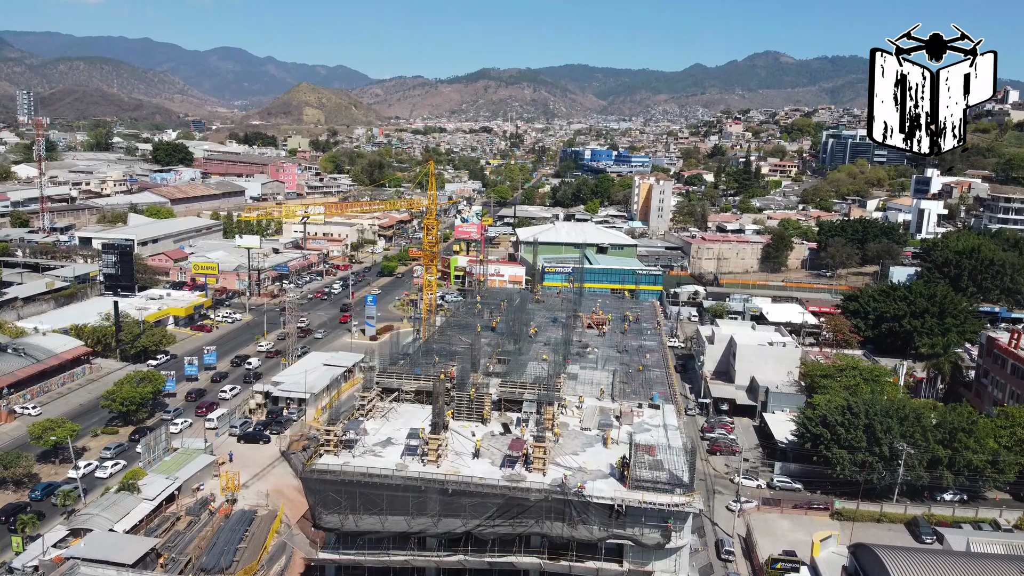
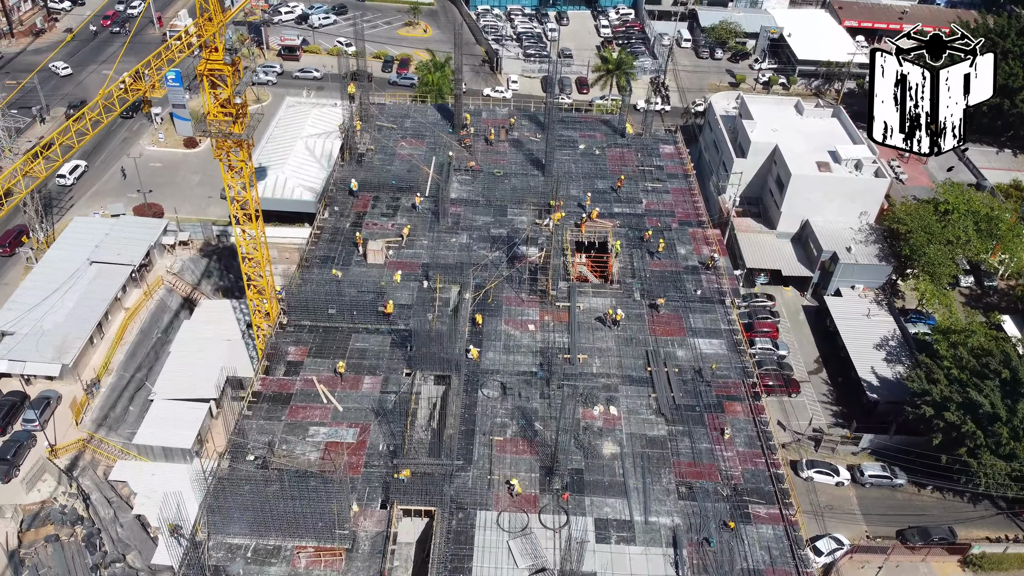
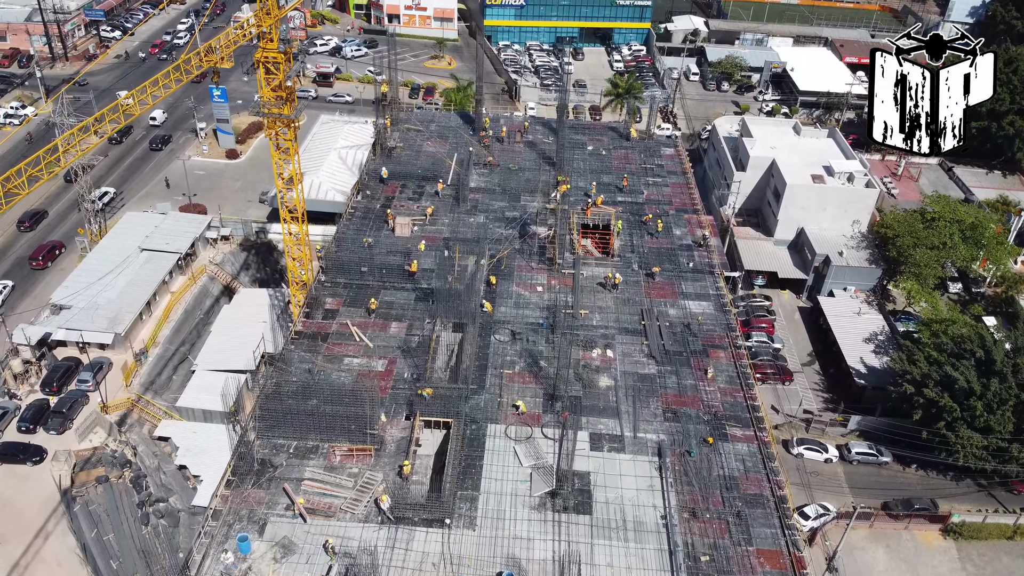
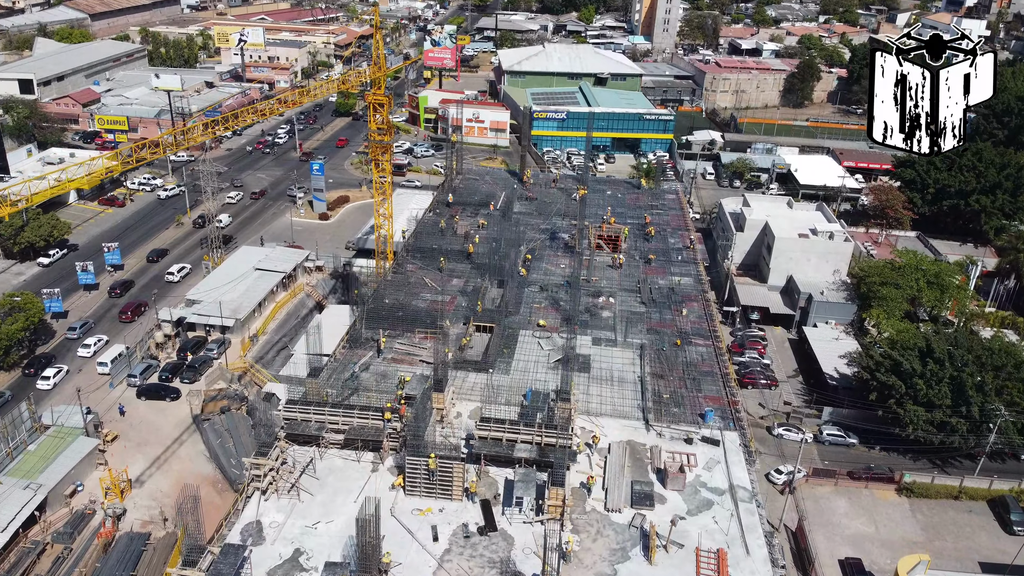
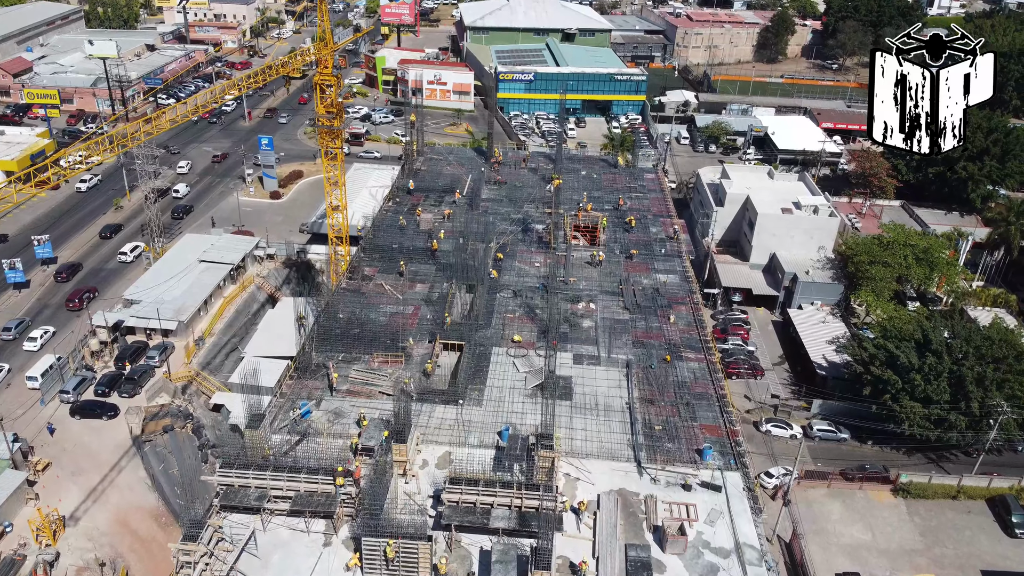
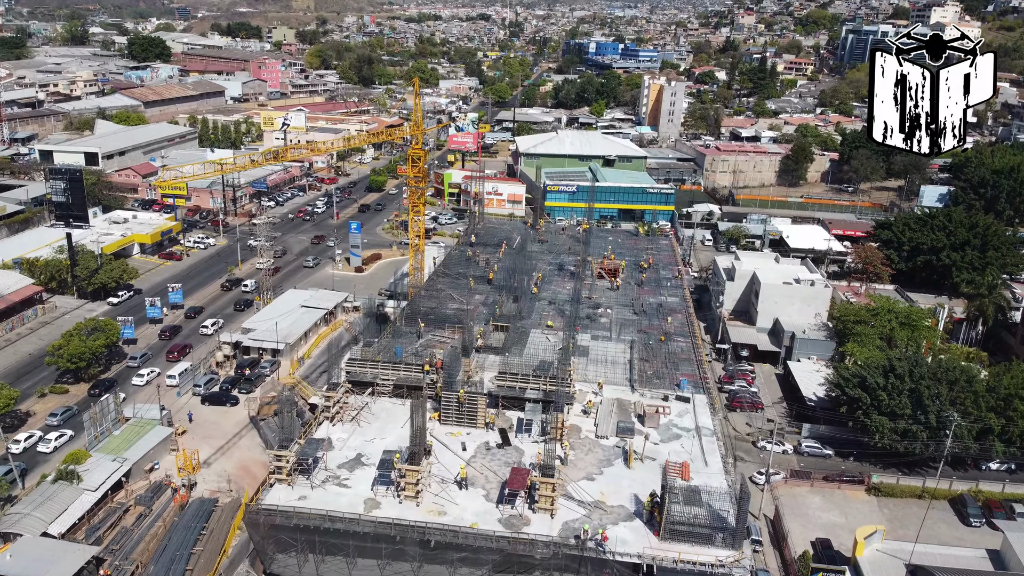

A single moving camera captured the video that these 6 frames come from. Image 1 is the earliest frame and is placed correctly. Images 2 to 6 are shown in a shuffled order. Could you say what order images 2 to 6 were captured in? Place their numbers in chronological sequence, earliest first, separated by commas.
6, 4, 5, 3, 2
